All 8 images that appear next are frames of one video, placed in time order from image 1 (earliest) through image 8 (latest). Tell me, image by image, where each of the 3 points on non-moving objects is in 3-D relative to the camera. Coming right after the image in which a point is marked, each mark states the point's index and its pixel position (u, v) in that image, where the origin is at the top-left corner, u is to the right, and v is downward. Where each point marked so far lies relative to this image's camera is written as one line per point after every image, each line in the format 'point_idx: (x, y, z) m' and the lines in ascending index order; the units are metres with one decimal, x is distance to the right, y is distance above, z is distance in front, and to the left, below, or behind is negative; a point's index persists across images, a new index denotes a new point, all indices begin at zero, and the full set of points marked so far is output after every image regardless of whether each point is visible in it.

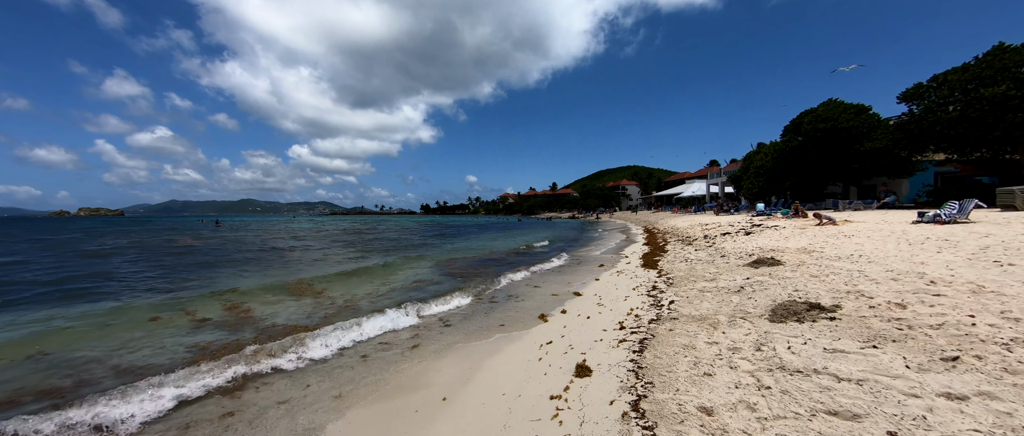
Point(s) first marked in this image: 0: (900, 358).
0: (+3.8, -1.4, +3.4) m
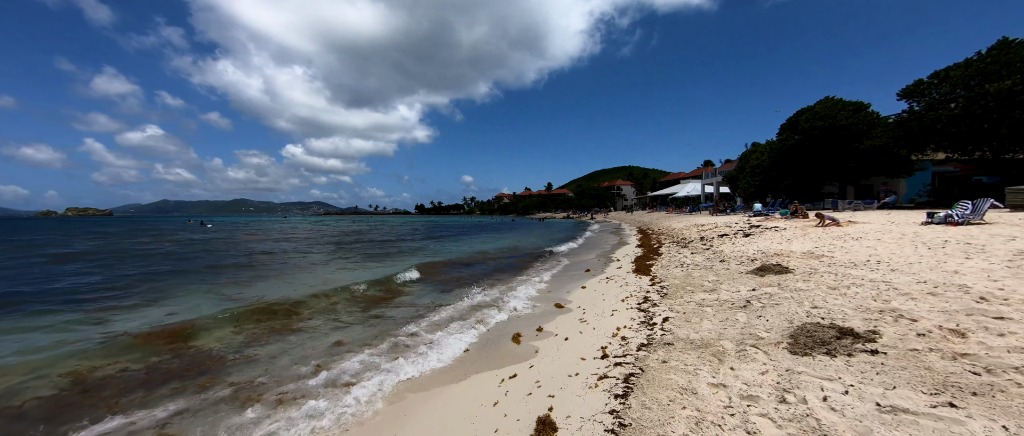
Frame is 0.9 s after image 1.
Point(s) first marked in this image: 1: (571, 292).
0: (+3.3, -1.4, +2.3) m
1: (+1.7, -2.1, +9.7) m
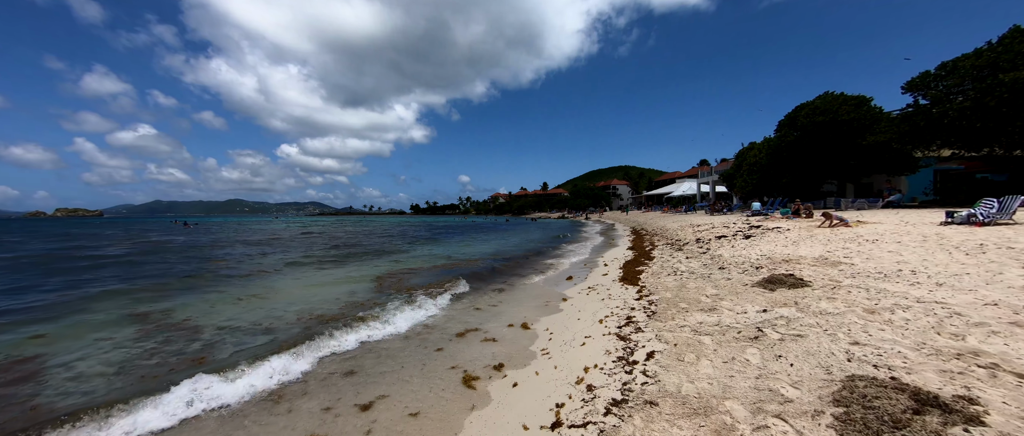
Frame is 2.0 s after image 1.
0: (+2.4, -1.4, +0.8) m
1: (+0.8, -2.1, +8.2) m
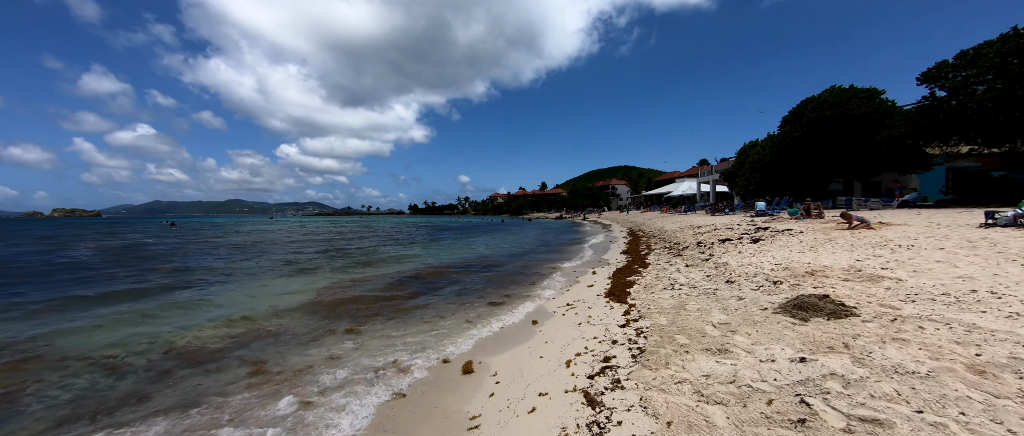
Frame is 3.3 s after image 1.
0: (+1.6, -1.5, -0.9) m
1: (-0.1, -2.1, +6.4) m
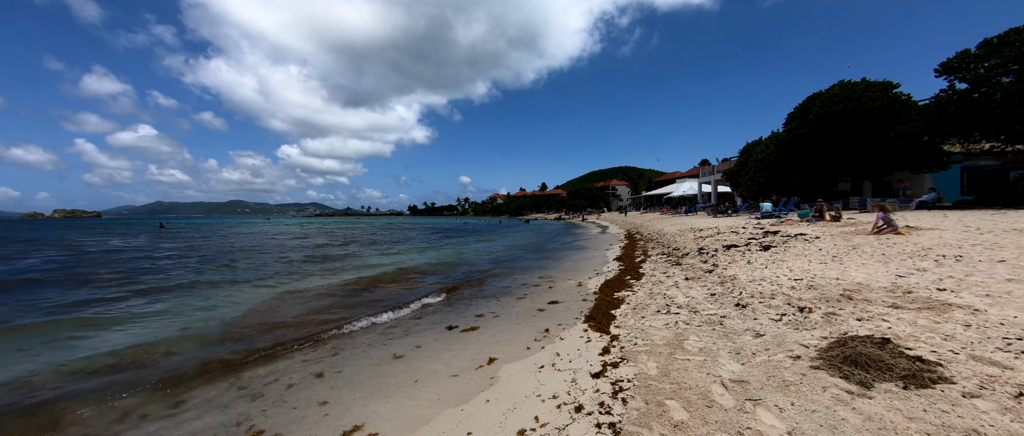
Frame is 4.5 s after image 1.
0: (+0.7, -1.6, -2.5) m
1: (-0.9, -2.2, +4.8) m
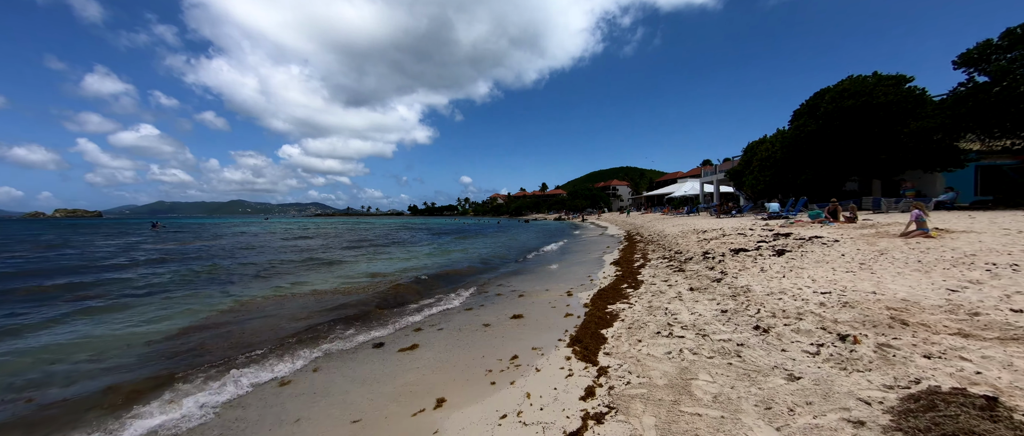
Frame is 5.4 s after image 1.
0: (+0.2, -1.6, -3.6) m
1: (-1.4, -2.2, +3.7) m
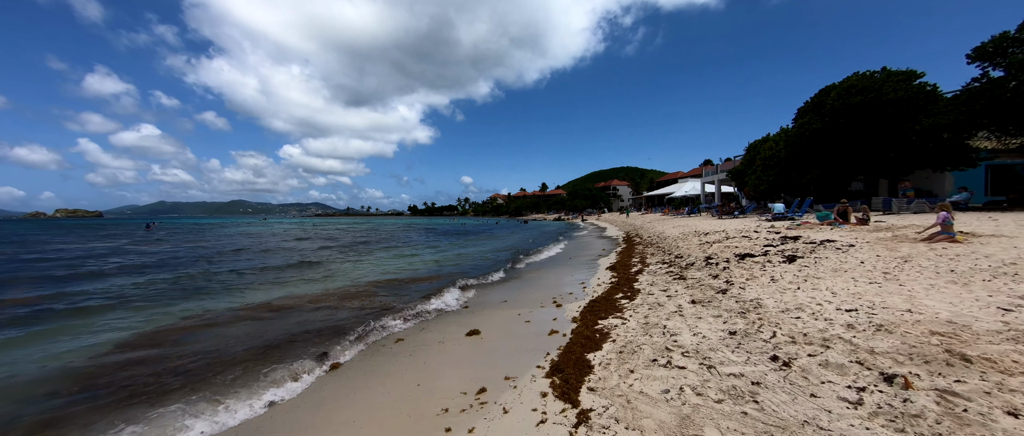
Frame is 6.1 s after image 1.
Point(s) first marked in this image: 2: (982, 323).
0: (-0.2, -1.6, -4.5) m
1: (-1.8, -2.3, +2.8) m
2: (+5.8, -1.3, +4.3) m
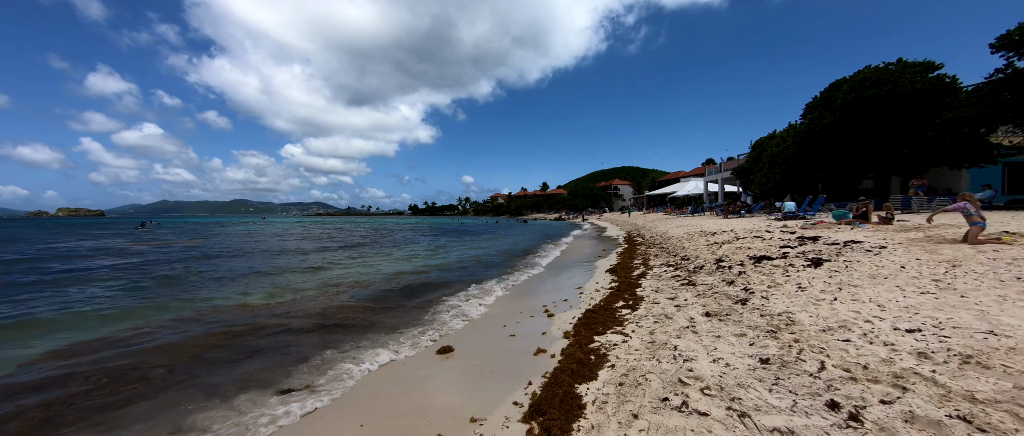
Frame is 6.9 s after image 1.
0: (-0.6, -1.6, -5.6) m
1: (-2.2, -2.2, +1.8) m
2: (+5.5, -1.2, +3.2) m
